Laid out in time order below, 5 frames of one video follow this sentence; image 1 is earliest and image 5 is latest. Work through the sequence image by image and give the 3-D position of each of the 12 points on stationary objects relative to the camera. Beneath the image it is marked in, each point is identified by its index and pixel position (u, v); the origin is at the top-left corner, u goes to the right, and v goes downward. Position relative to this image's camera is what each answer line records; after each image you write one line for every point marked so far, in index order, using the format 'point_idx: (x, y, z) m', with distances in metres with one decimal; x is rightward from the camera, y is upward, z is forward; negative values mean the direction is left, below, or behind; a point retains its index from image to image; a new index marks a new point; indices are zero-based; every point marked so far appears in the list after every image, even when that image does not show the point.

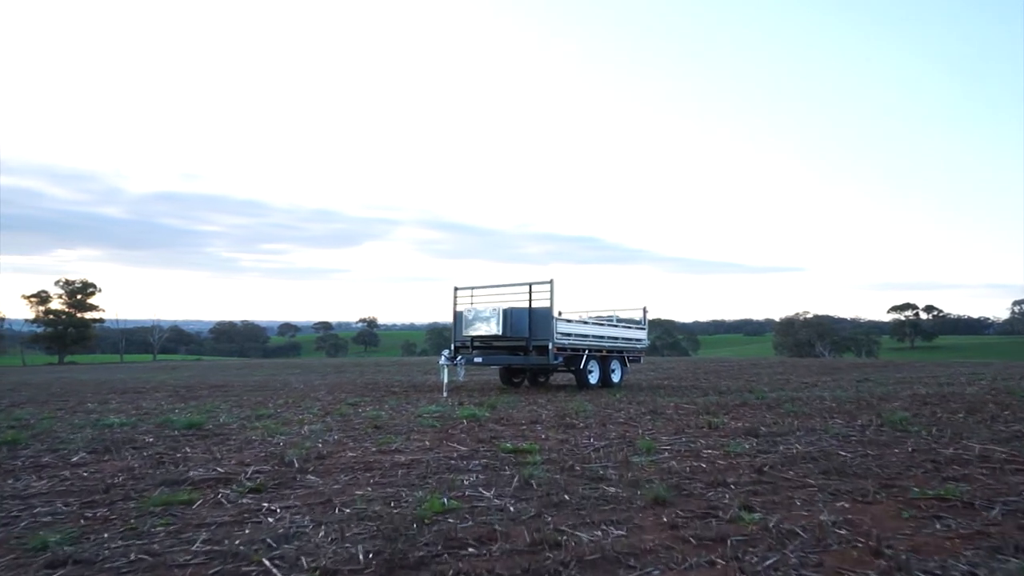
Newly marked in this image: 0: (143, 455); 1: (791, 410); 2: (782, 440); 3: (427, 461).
0: (-4.0, -1.8, +8.5) m
1: (+4.6, -2.0, +13.1) m
2: (+2.9, -1.7, +8.6) m
3: (-0.8, -1.6, +7.5) m
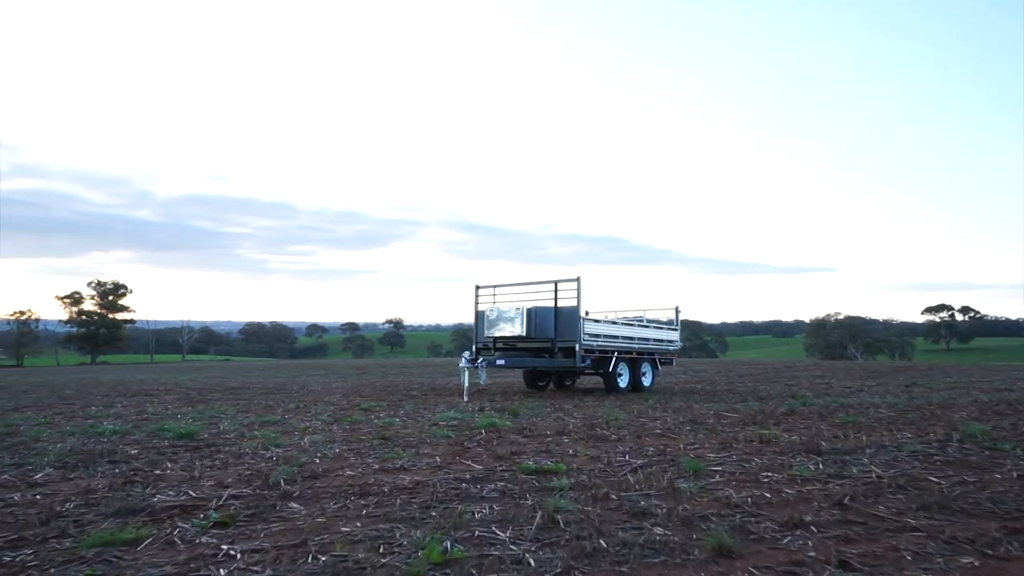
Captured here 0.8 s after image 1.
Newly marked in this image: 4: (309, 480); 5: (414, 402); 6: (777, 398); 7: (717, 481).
0: (-3.8, -1.7, +7.5) m
1: (+5.0, -2.0, +11.8) m
2: (+3.1, -1.6, +7.3) m
3: (-0.6, -1.6, +6.4) m
4: (-1.7, -1.6, +6.8) m
5: (-2.2, -2.6, +18.1) m
6: (+6.2, -2.6, +18.6) m
7: (+1.6, -1.5, +6.2) m
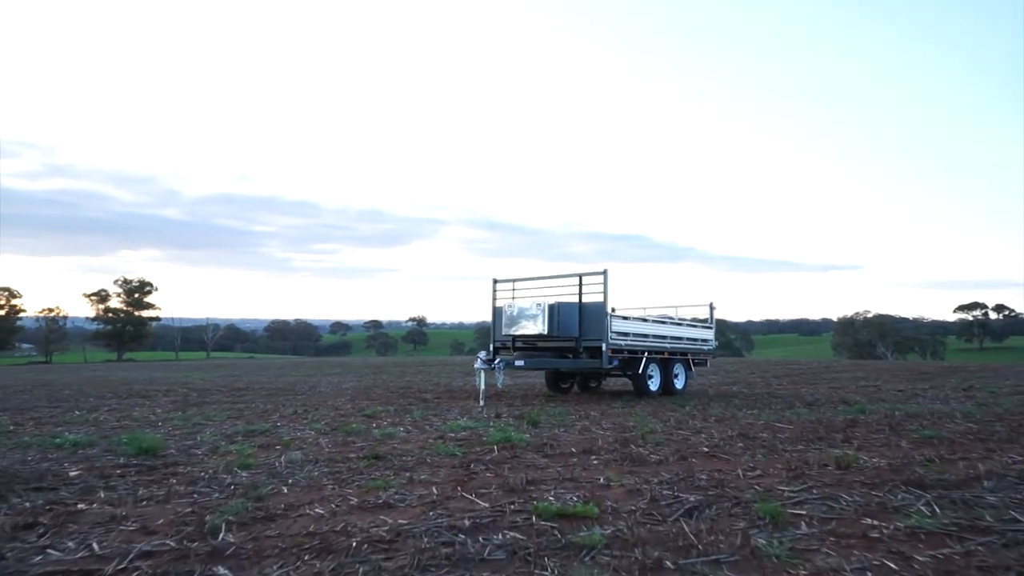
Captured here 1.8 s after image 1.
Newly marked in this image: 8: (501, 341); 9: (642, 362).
0: (-3.7, -1.6, +5.9) m
1: (+5.2, -1.8, +10.0) m
2: (+3.3, -1.5, +5.6) m
3: (-0.5, -1.5, +4.7) m
4: (-1.6, -1.5, +5.2) m
5: (-1.8, -2.5, +16.5) m
6: (+6.7, -2.5, +16.8) m
7: (+1.7, -1.4, +4.5) m
8: (-0.3, -1.3, +19.6) m
9: (+3.2, -1.8, +19.3) m
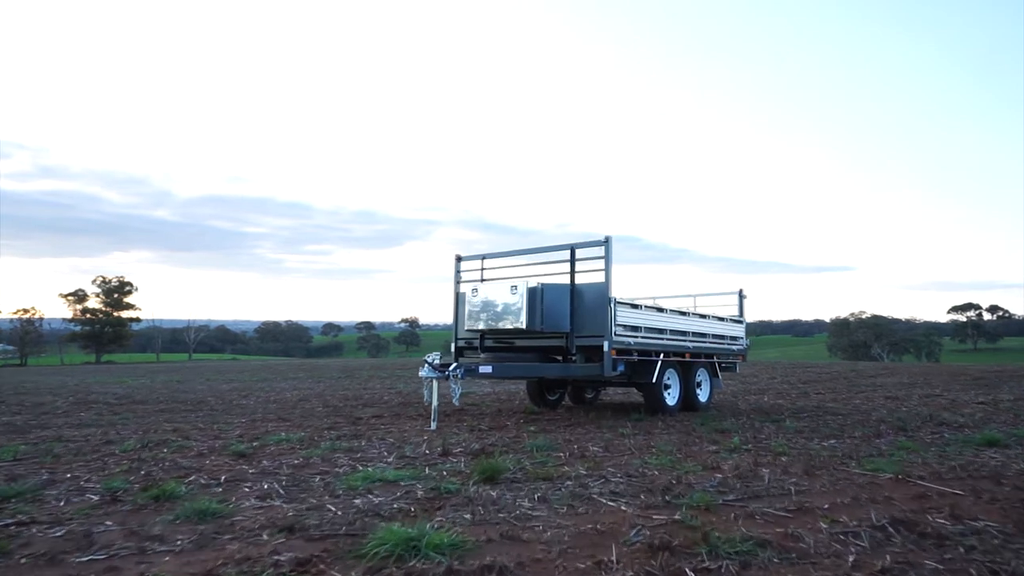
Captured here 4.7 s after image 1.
0: (-4.1, -1.2, +0.8) m
1: (+4.7, -1.4, +4.9) m
2: (+2.8, -1.1, +0.5) m
3: (-1.0, -1.1, -0.4) m
4: (-2.1, -1.1, 0.0) m
5: (-2.4, -2.1, +11.3) m
6: (+6.1, -2.1, +11.7) m
7: (+1.2, -1.0, -0.6) m
8: (-0.9, -0.9, +14.4) m
9: (+2.6, -1.4, +14.2) m
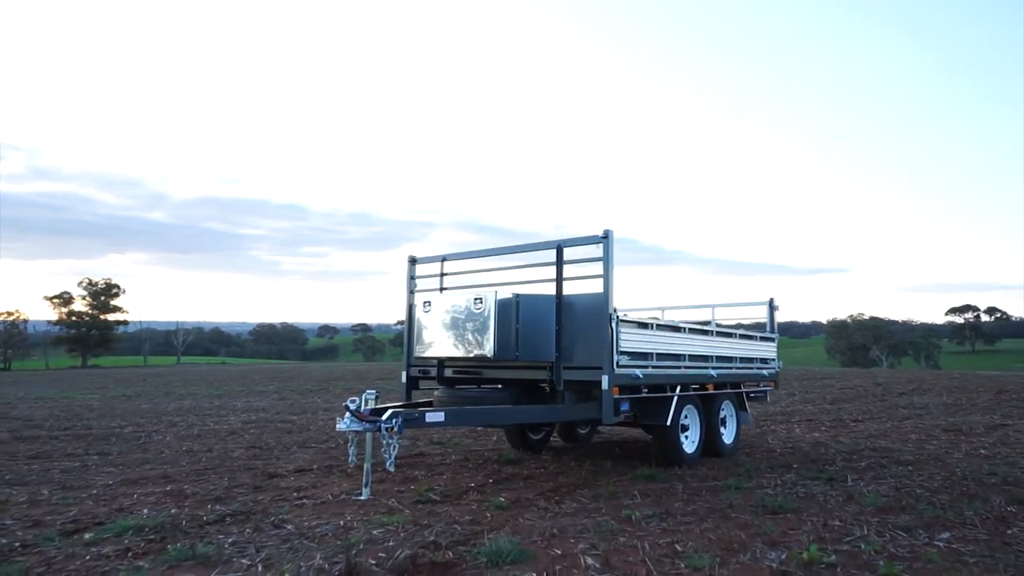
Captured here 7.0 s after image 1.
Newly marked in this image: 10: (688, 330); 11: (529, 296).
0: (-4.5, -1.4, -2.7) m
1: (+4.3, -1.6, +1.4) m
2: (+2.4, -1.2, -3.0) m
3: (-1.3, -1.2, -3.9) m
4: (-2.4, -1.3, -3.5) m
5: (-2.8, -2.2, +7.8) m
6: (+5.7, -2.2, +8.3) m
7: (+0.9, -1.1, -4.1) m
8: (-1.3, -1.1, +11.0) m
9: (+2.2, -1.6, +10.8) m
10: (+2.5, -0.6, +11.2) m
11: (+0.2, -0.1, +9.9) m
